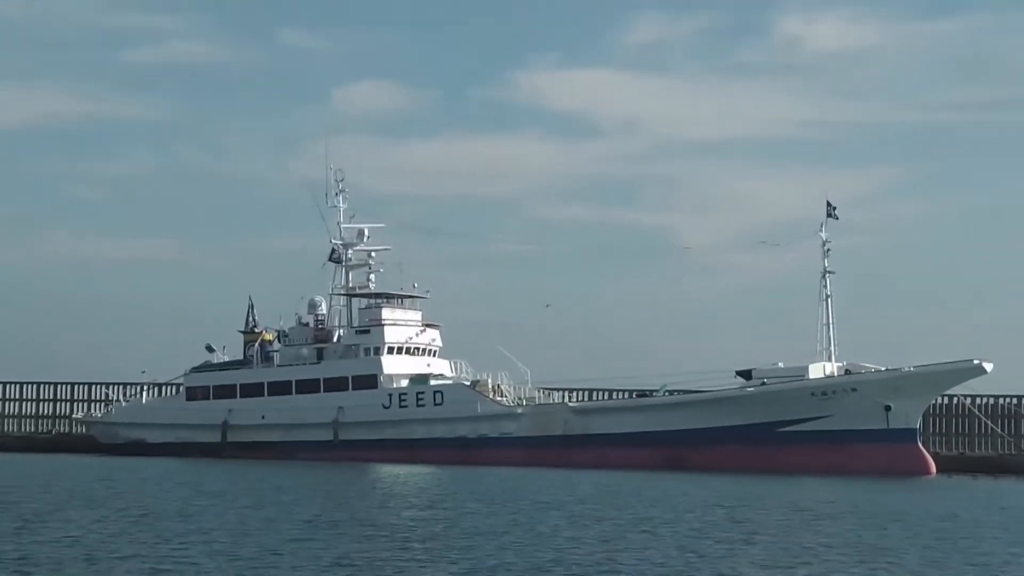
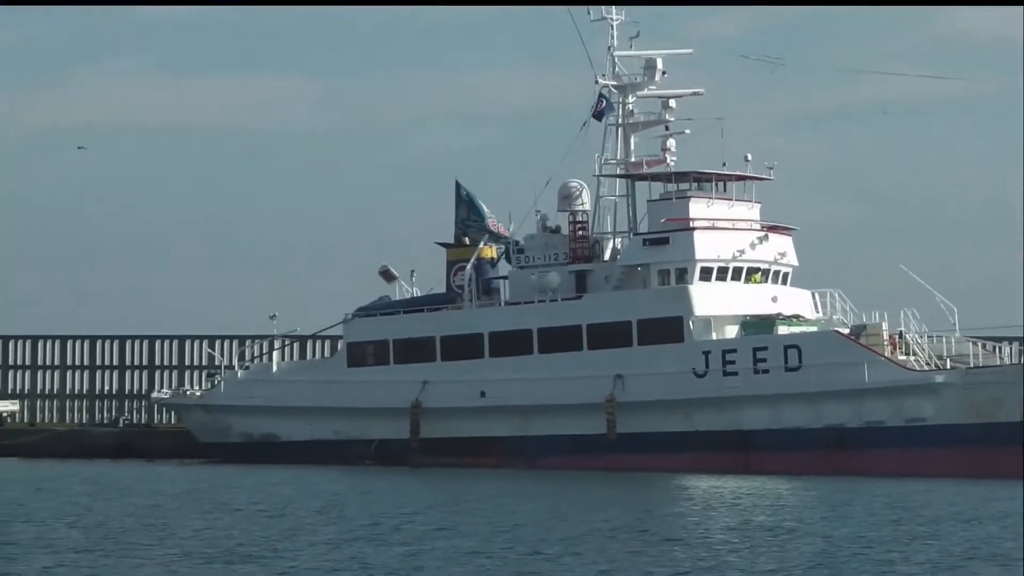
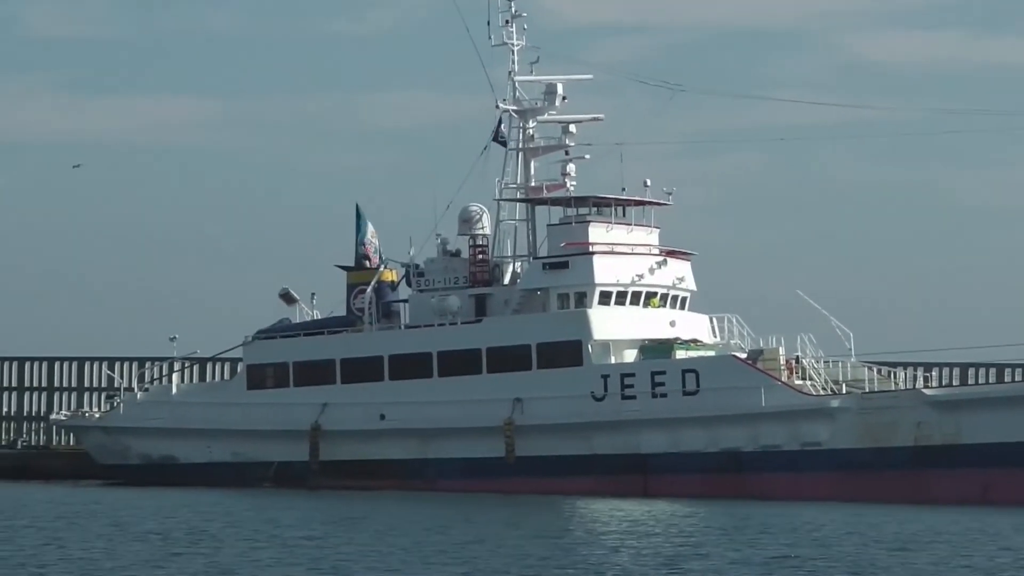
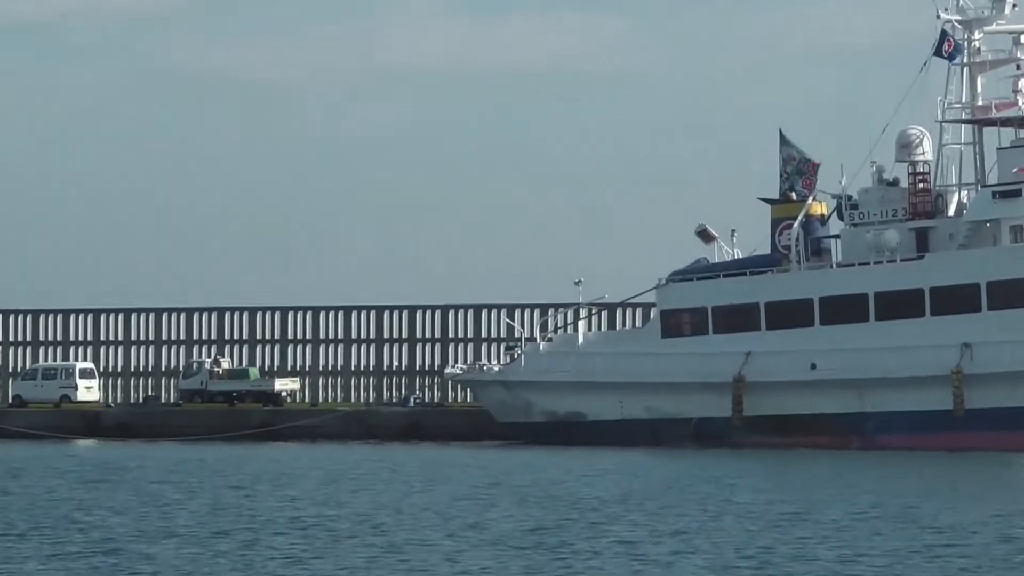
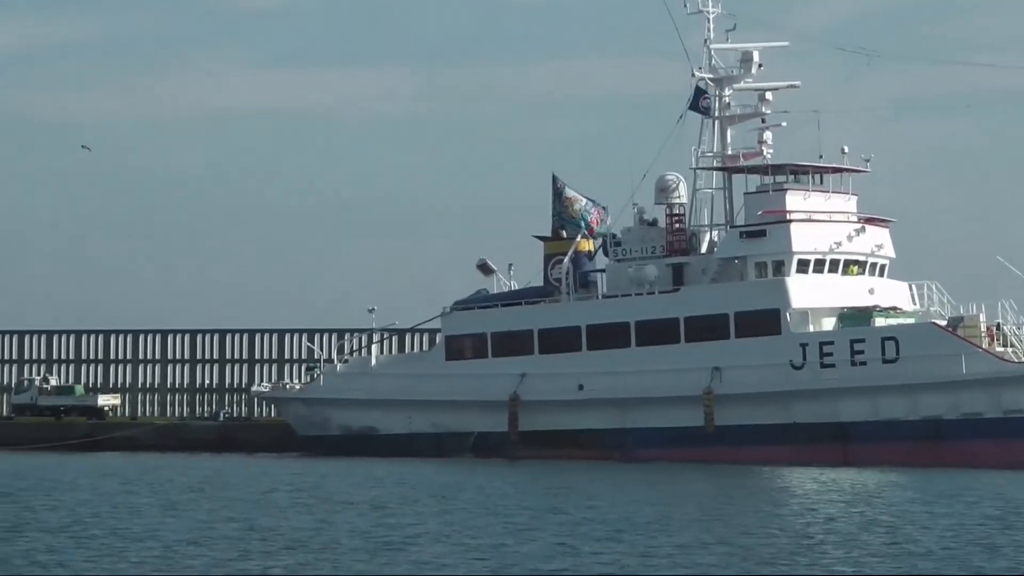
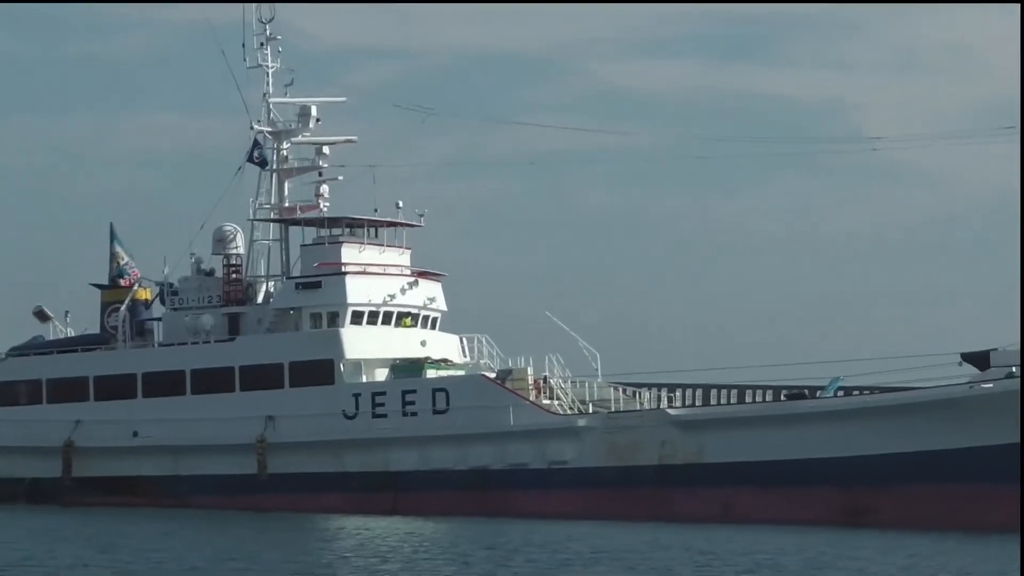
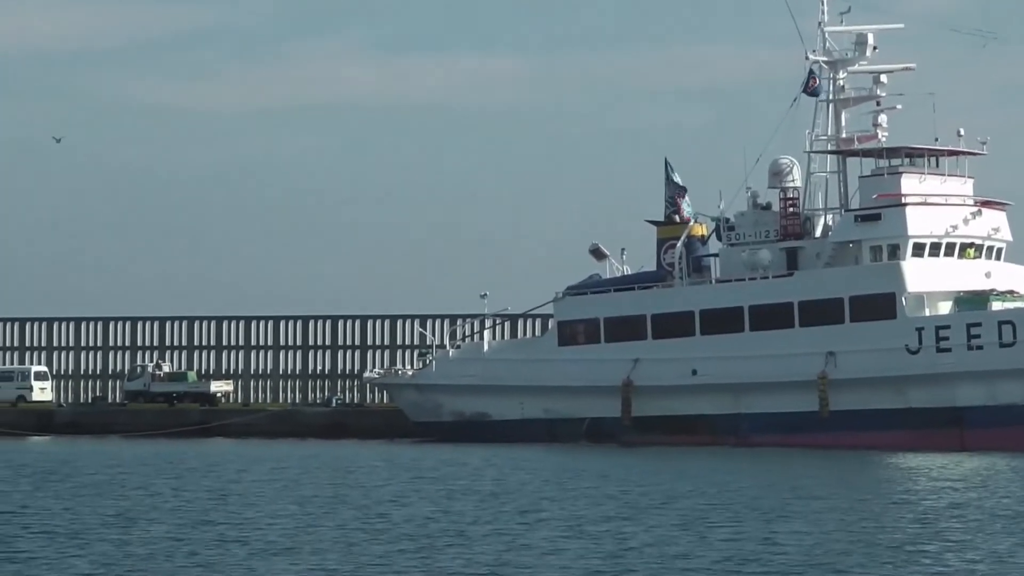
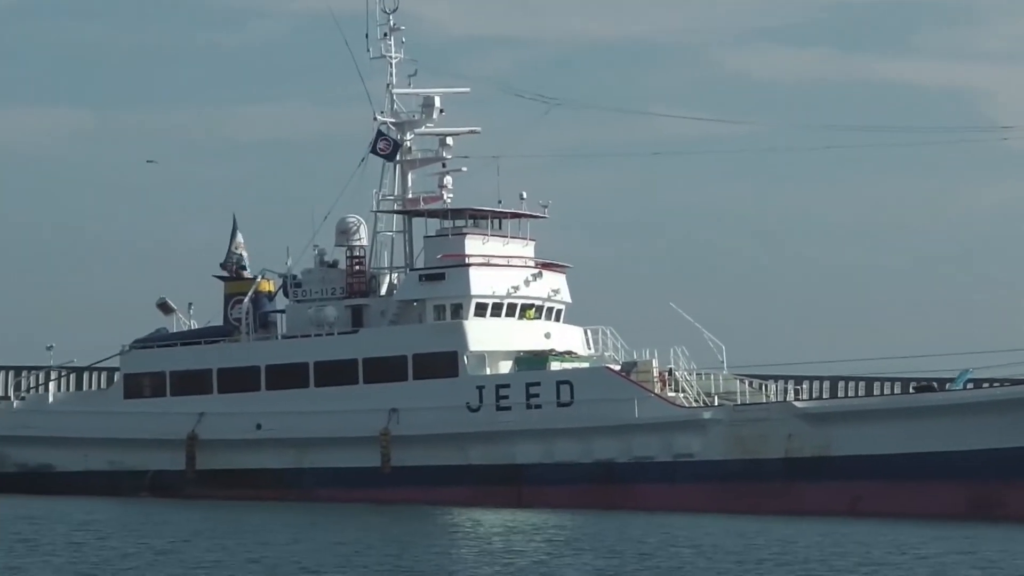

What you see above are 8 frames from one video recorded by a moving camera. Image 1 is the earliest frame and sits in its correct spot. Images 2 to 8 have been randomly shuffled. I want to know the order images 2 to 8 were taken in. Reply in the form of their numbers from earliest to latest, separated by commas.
6, 8, 3, 2, 5, 7, 4
